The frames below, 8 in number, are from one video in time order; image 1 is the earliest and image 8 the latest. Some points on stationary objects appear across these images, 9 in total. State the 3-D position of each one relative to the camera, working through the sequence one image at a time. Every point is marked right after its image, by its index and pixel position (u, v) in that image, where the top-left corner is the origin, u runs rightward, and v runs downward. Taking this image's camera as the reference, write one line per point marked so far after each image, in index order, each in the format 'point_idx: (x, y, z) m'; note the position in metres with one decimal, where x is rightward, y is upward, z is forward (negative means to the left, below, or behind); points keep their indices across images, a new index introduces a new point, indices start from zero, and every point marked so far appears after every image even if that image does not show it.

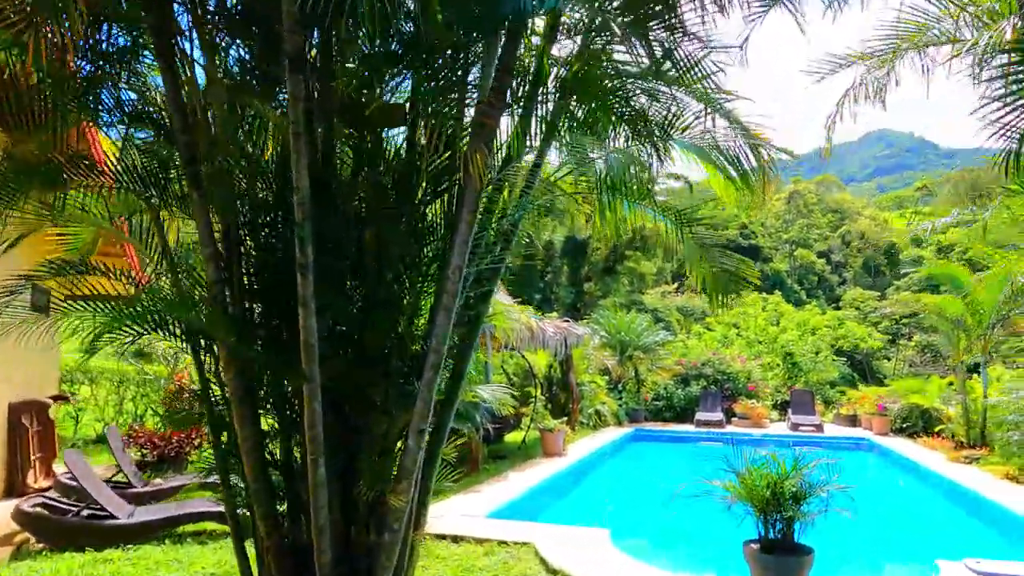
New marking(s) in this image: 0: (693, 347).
0: (+4.9, -1.6, +18.0) m
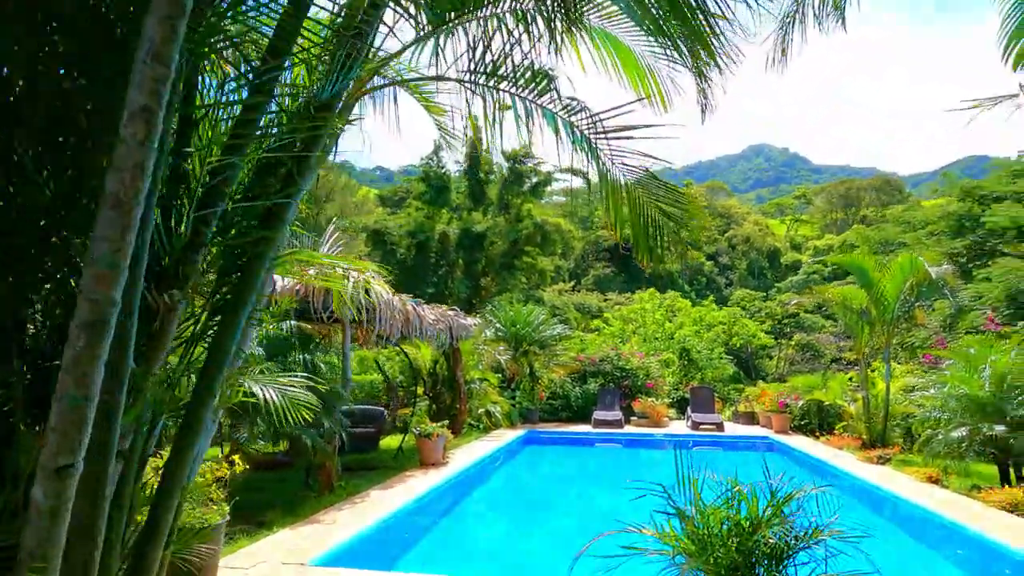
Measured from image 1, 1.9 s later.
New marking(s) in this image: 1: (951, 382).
0: (+2.0, -1.4, +17.0) m
1: (+4.8, -1.0, +7.3) m
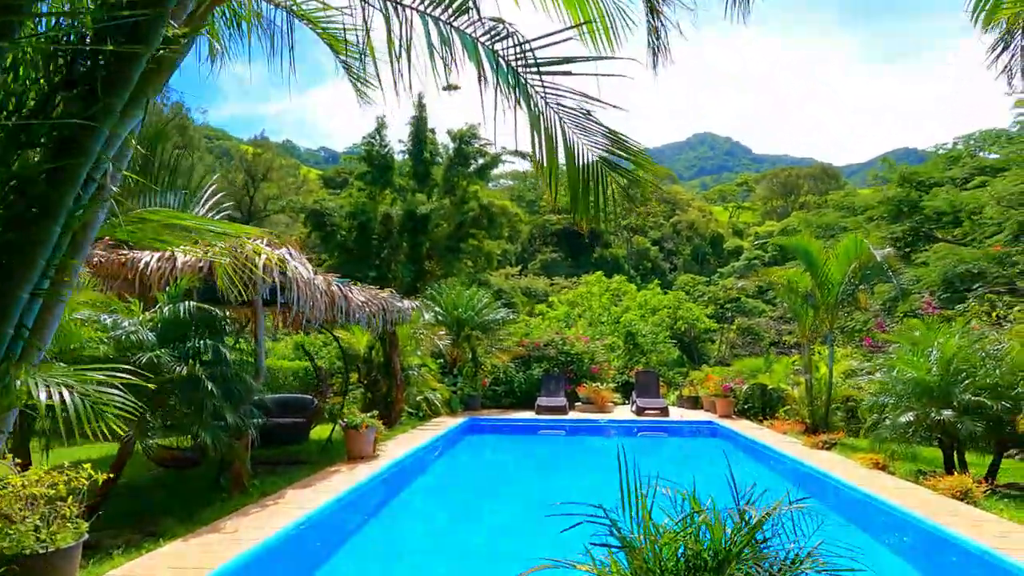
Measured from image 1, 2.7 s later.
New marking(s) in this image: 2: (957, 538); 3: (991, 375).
0: (+0.6, -1.0, +16.6) m
1: (+4.1, -0.8, +7.1) m
2: (+3.1, -1.8, +4.7) m
3: (+4.7, -0.9, +6.5) m
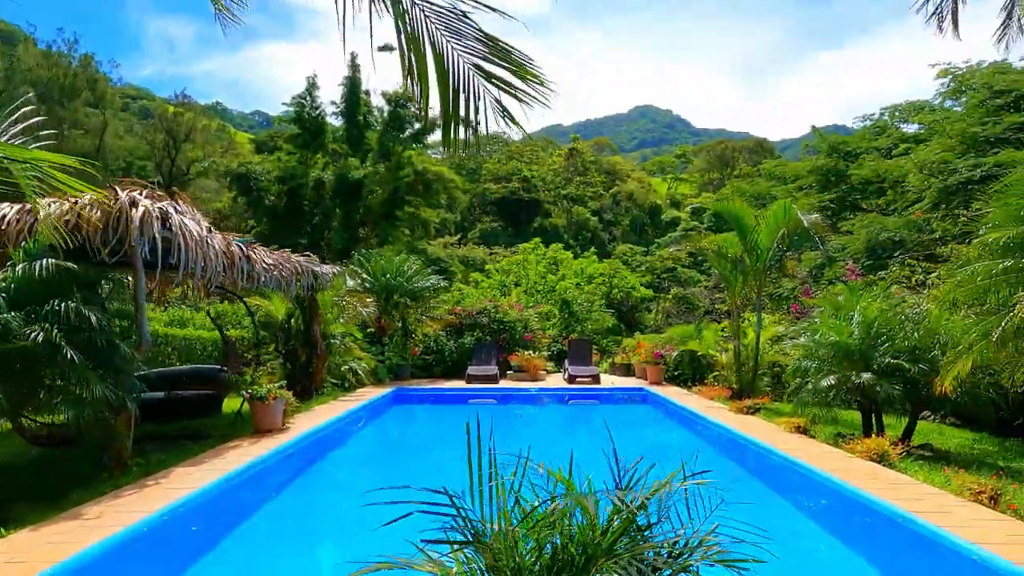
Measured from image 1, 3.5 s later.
0: (-1.1, -0.1, +16.2) m
1: (+3.3, -0.4, +7.1) m
2: (+2.5, -1.5, +4.6) m
3: (+3.9, -0.5, +6.6) m
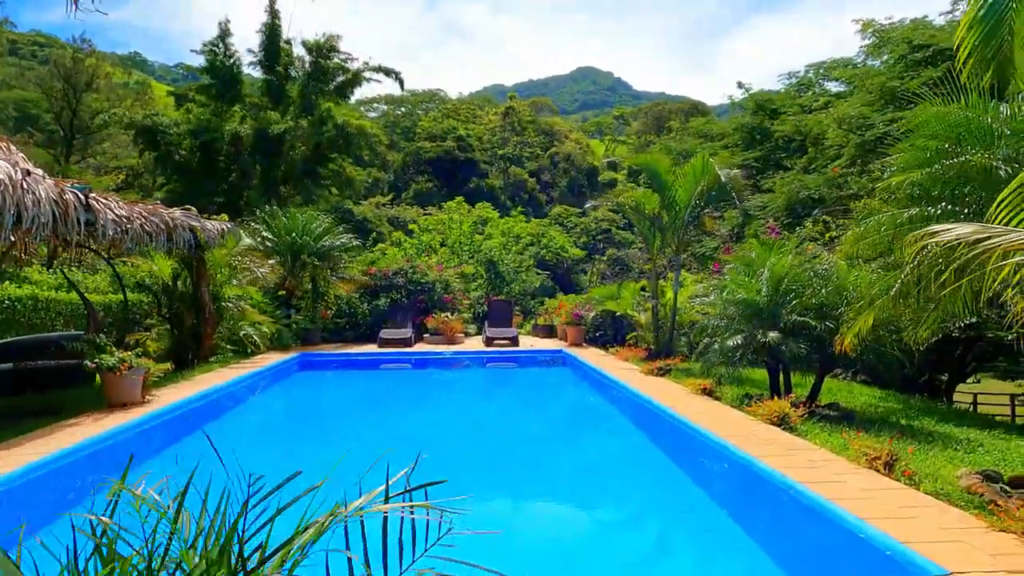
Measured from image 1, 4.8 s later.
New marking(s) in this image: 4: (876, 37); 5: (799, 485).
0: (-2.9, +0.8, +15.5) m
1: (+2.2, 0.0, +6.7) m
2: (+1.6, -1.2, +4.3) m
3: (+2.9, -0.1, +6.3) m
4: (+6.9, +4.8, +12.6) m
5: (+1.7, -1.1, +3.9) m
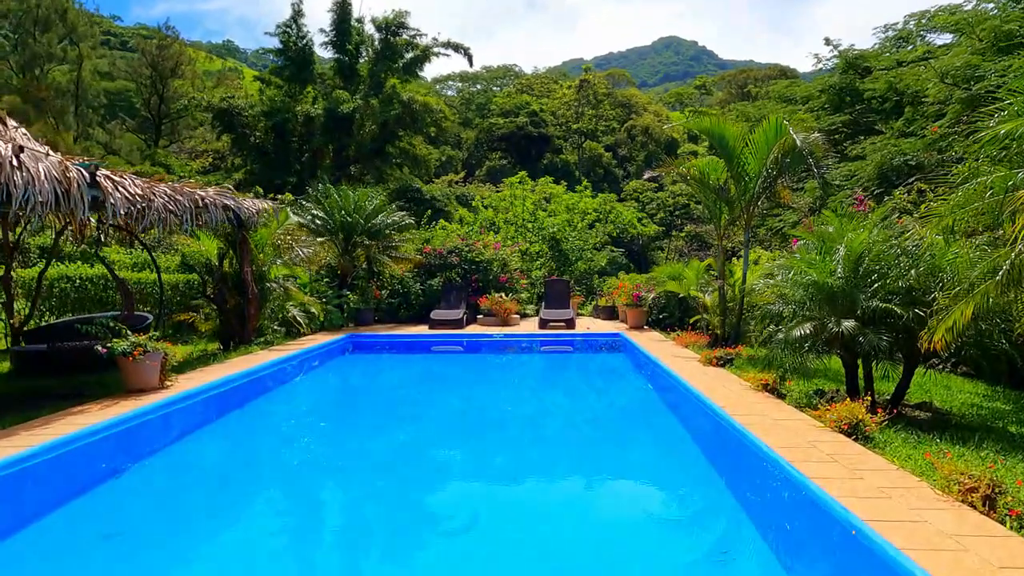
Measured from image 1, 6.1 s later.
0: (-1.5, +1.3, +15.1) m
1: (+2.5, +0.2, +5.8) m
2: (+1.6, -1.1, +3.5) m
3: (+3.1, +0.1, +5.3) m
4: (+7.9, +5.1, +10.9) m
5: (+1.7, -1.1, +3.1) m
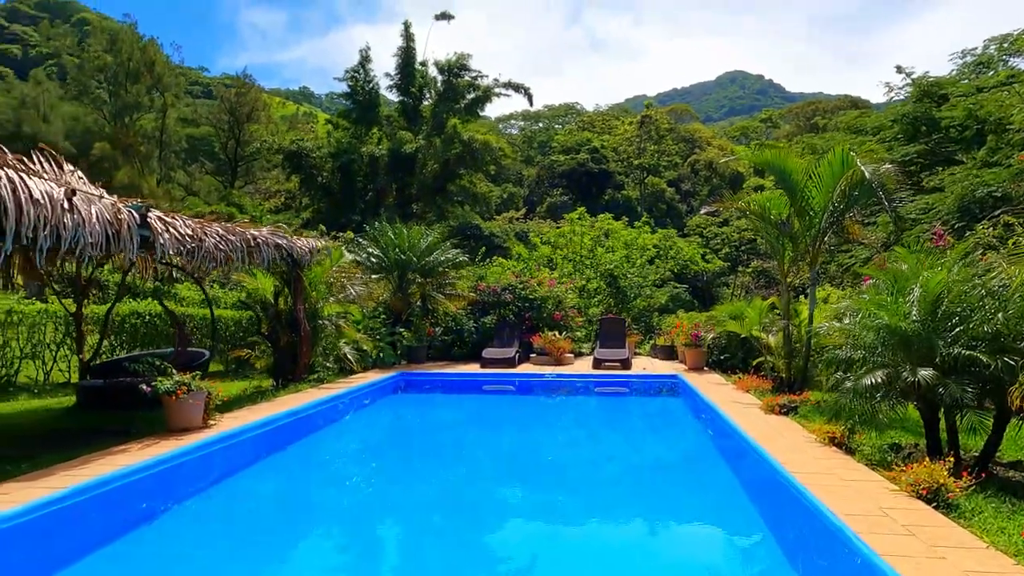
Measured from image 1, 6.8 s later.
0: (-0.3, +0.4, +15.0) m
1: (+2.9, -0.2, +5.3) m
2: (+1.8, -1.3, +3.0) m
3: (+3.4, -0.2, +4.7) m
4: (+8.7, +4.5, +10.2) m
5: (+1.7, -1.3, +2.6) m
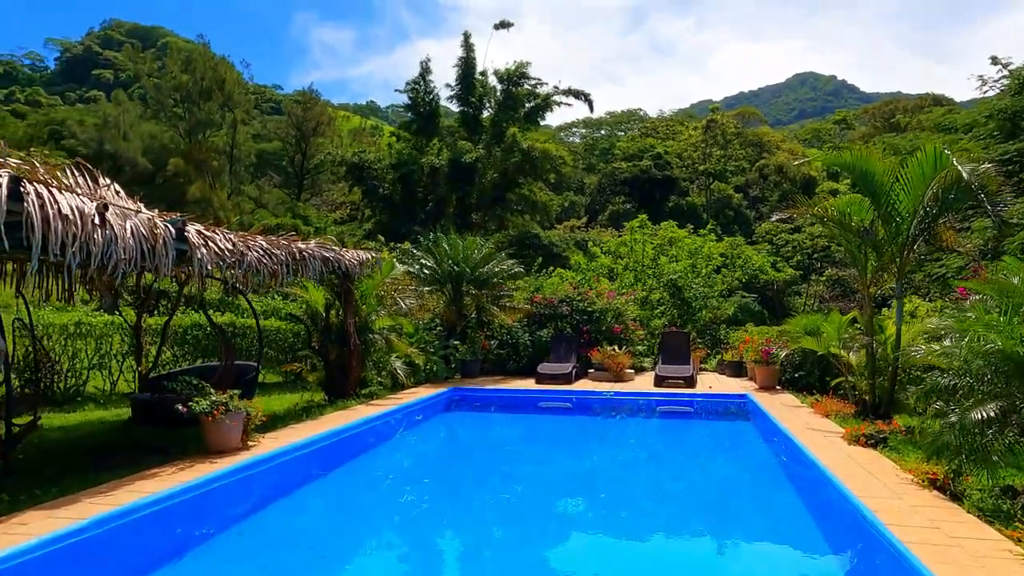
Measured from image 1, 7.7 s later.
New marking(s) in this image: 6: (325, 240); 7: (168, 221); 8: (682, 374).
0: (+1.0, +0.2, +14.5) m
1: (+3.2, -0.3, +4.6) m
2: (+1.9, -1.4, +2.4) m
3: (+3.7, -0.3, +4.0) m
4: (+9.5, +4.3, +8.9) m
5: (+1.8, -1.4, +2.0) m
6: (-2.3, +0.6, +8.4) m
7: (-2.9, +0.6, +5.6) m
8: (+2.8, -1.4, +11.0) m
